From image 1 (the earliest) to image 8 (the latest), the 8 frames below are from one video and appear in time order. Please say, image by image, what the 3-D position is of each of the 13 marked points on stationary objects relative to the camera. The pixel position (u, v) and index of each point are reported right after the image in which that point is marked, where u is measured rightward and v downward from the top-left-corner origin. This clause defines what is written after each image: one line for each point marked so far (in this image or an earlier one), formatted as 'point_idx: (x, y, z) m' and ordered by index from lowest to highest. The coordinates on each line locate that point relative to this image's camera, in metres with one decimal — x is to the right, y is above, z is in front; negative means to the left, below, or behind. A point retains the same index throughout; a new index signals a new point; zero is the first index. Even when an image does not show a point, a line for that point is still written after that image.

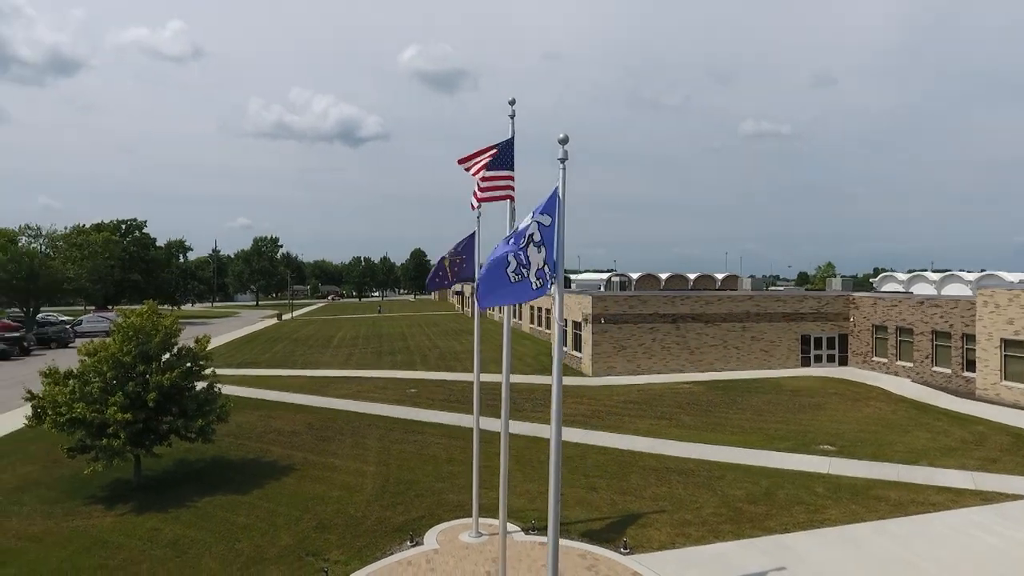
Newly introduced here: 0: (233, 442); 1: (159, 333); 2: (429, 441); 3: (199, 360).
0: (-8.1, -4.5, +18.3) m
1: (-8.3, -1.0, +14.8) m
2: (-2.4, -4.4, +18.2) m
3: (-7.7, -1.8, +15.5) m
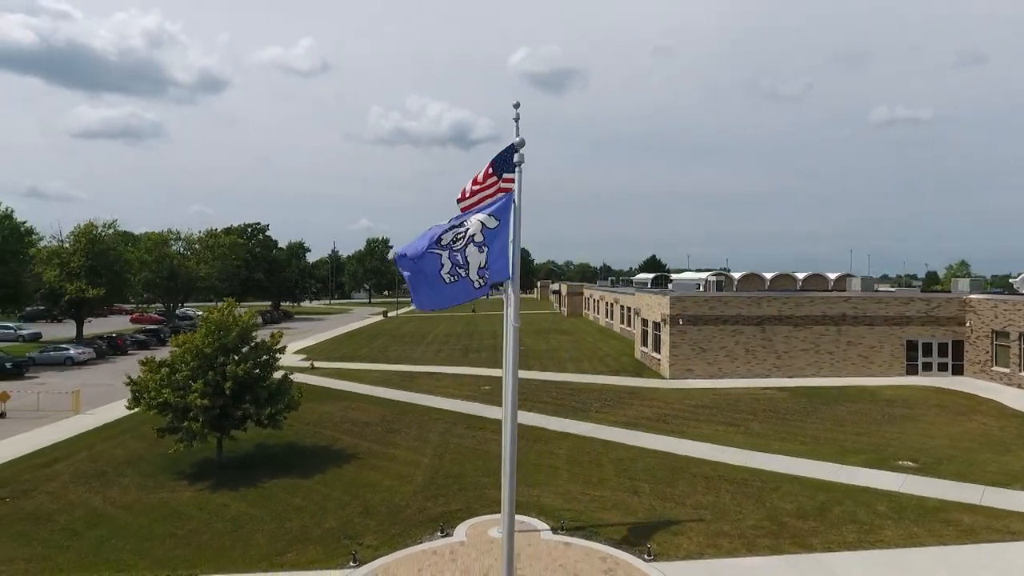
0: (-6.3, -4.4, +19.8) m
1: (-7.1, -1.0, +16.3) m
2: (-0.7, -4.4, +18.6) m
3: (-6.4, -1.7, +16.9) m
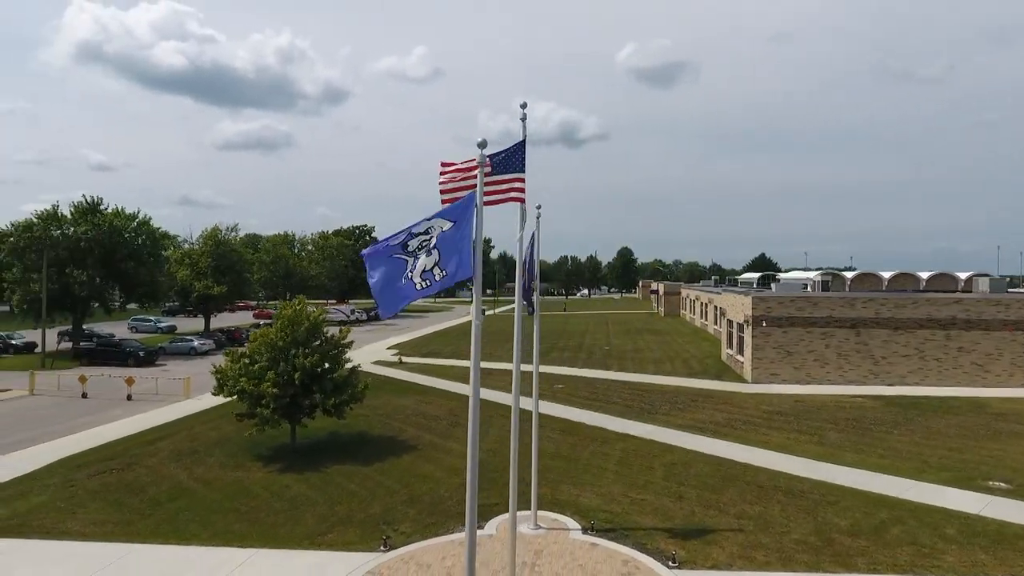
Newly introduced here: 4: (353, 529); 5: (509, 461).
0: (-4.3, -4.4, +20.8) m
1: (-5.7, -1.0, +17.5) m
2: (+1.0, -4.4, +18.7) m
3: (-4.9, -1.7, +18.0) m
4: (-3.1, -4.8, +12.5) m
5: (-0.1, -4.5, +16.5) m
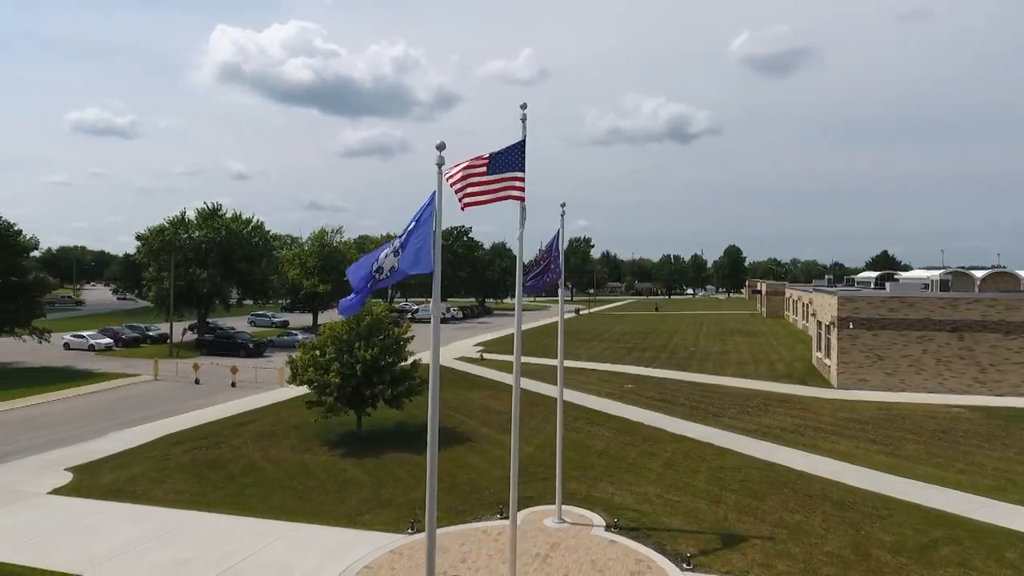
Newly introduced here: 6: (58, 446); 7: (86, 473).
0: (-2.3, -4.3, +21.7) m
1: (-4.2, -0.9, +18.7) m
2: (+2.6, -4.3, +18.7) m
3: (-3.4, -1.6, +19.0) m
4: (-2.6, -4.7, +13.3) m
5: (+1.1, -4.5, +16.7) m
6: (-13.7, -4.8, +19.0) m
7: (-11.1, -4.8, +16.5) m
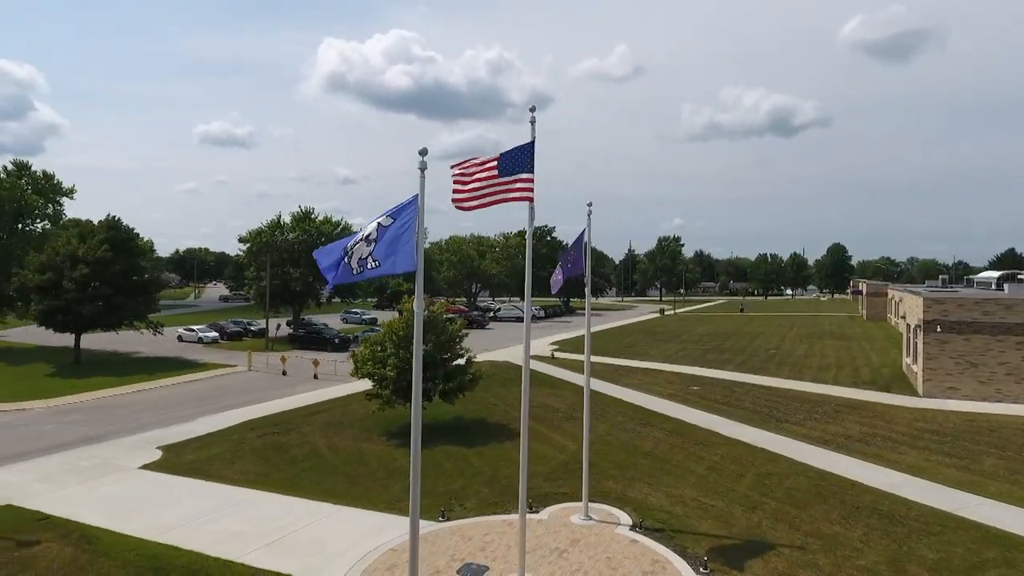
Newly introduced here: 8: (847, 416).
0: (-0.4, -4.3, +22.2) m
1: (-2.7, -0.8, +19.5) m
2: (+4.0, -4.3, +18.5) m
3: (-1.8, -1.6, +19.6) m
4: (-1.9, -4.6, +13.9) m
5: (+2.3, -4.5, +16.7) m
6: (-12.0, -4.7, +21.2) m
7: (-9.8, -4.8, +18.3) m
8: (+10.5, -4.0, +19.9) m
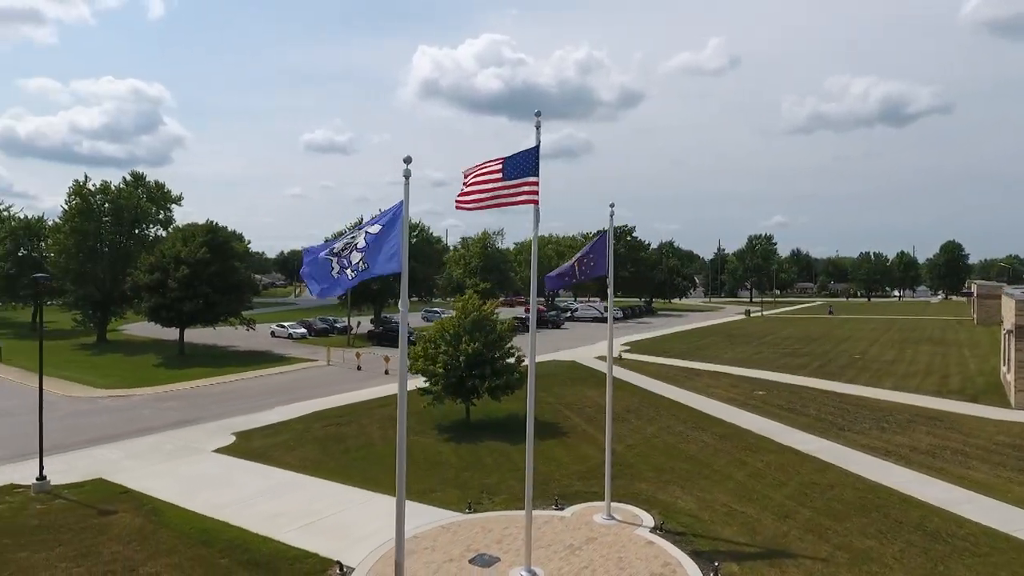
0: (+1.5, -4.3, +22.4) m
1: (-1.2, -0.8, +20.0) m
2: (+5.3, -4.3, +18.1) m
3: (-0.3, -1.6, +20.1) m
4: (-1.2, -4.6, +14.4) m
5: (+3.3, -4.5, +16.6) m
6: (-10.2, -4.6, +23.1) m
7: (-8.4, -4.7, +19.9) m
8: (+11.9, -4.1, +18.5) m
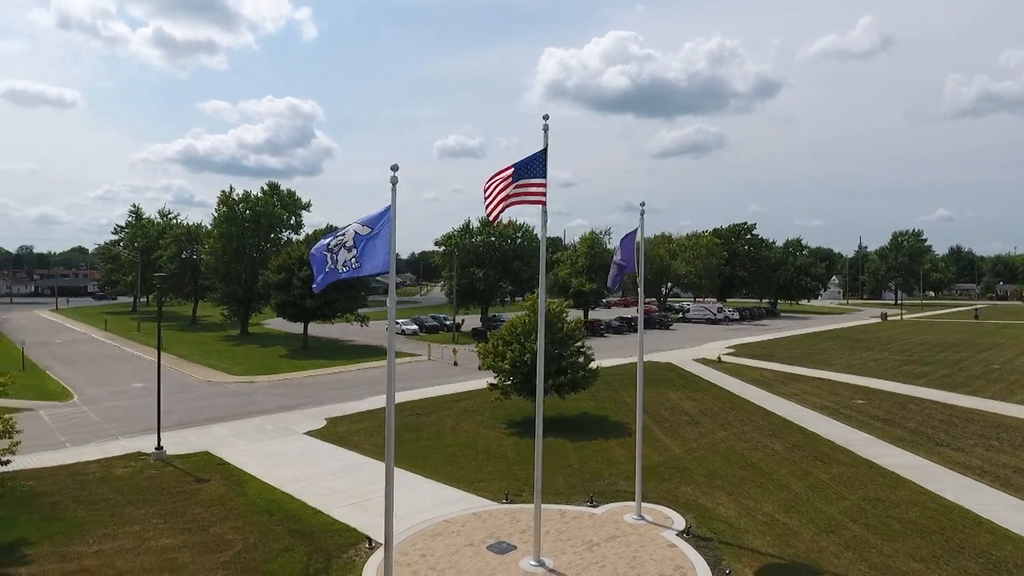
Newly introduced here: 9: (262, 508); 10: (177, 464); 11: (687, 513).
0: (+4.0, -4.2, +22.2) m
1: (+1.0, -0.8, +20.4) m
2: (+6.9, -4.3, +17.2) m
3: (+1.9, -1.5, +20.3) m
4: (-0.2, -4.6, +14.9) m
5: (+4.7, -4.5, +16.1) m
6: (-7.2, -4.6, +25.2) m
7: (-6.1, -4.7, +21.8) m
8: (+13.5, -4.1, +16.3) m
9: (-5.4, -4.7, +13.6) m
10: (-9.2, -4.8, +17.3) m
11: (+3.5, -4.5, +12.7) m
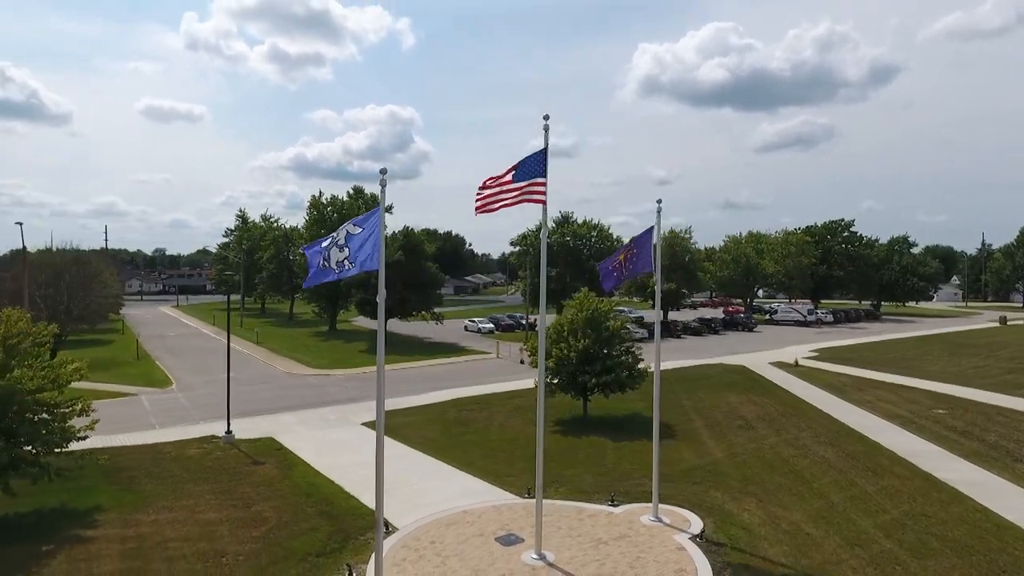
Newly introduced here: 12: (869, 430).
0: (+5.8, -4.2, +21.6) m
1: (+2.5, -0.8, +20.4) m
2: (+7.8, -4.3, +16.3) m
3: (+3.3, -1.5, +20.1) m
4: (+0.5, -4.6, +15.1) m
5: (+5.5, -4.4, +15.6) m
6: (-4.9, -4.5, +26.3) m
7: (-4.4, -4.6, +22.7) m
8: (+14.2, -4.1, +14.4) m
9: (-4.8, -4.7, +14.6) m
10: (-8.0, -4.7, +18.8) m
11: (+3.8, -4.5, +12.4) m
12: (+10.6, -4.2, +18.8) m
